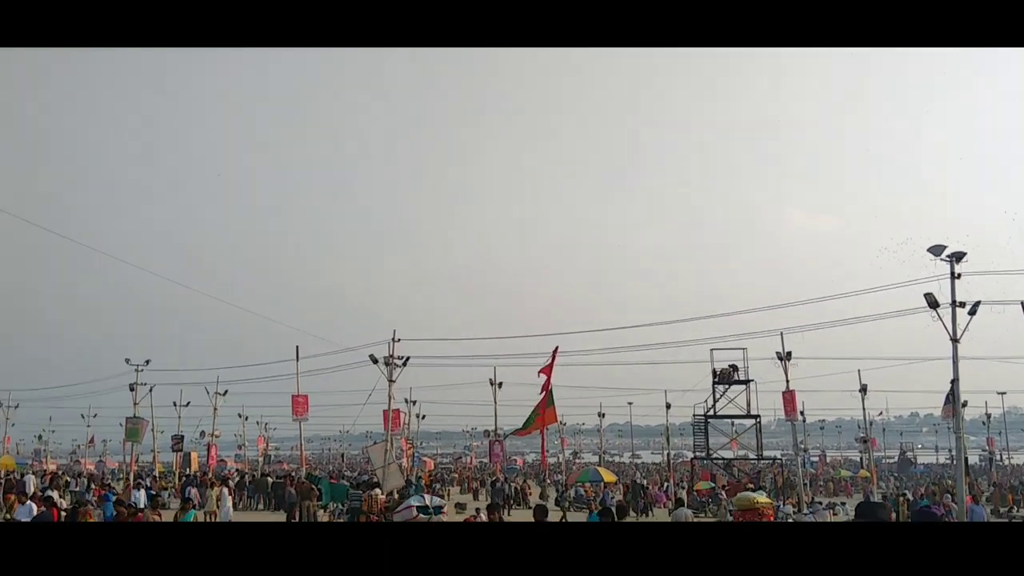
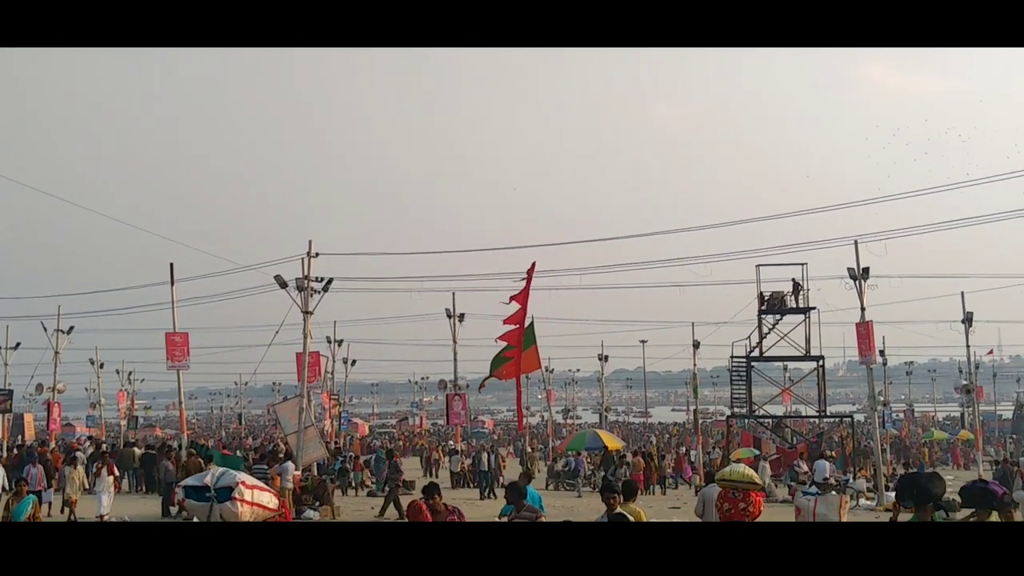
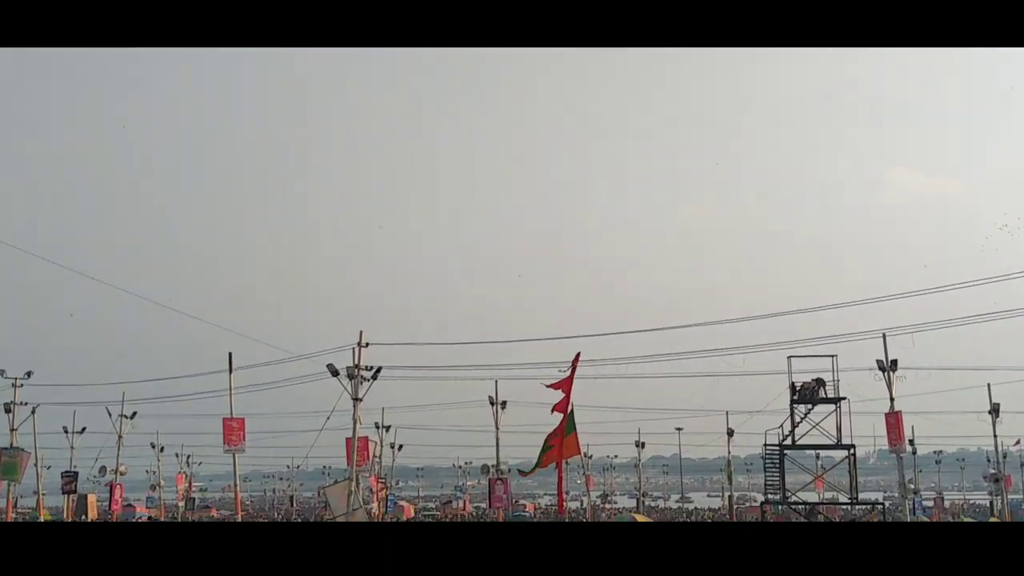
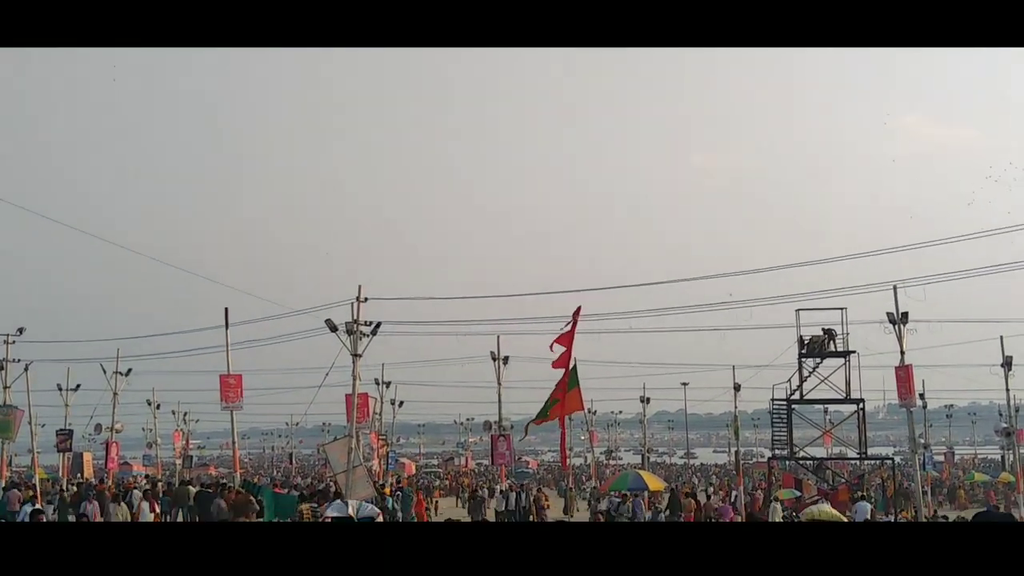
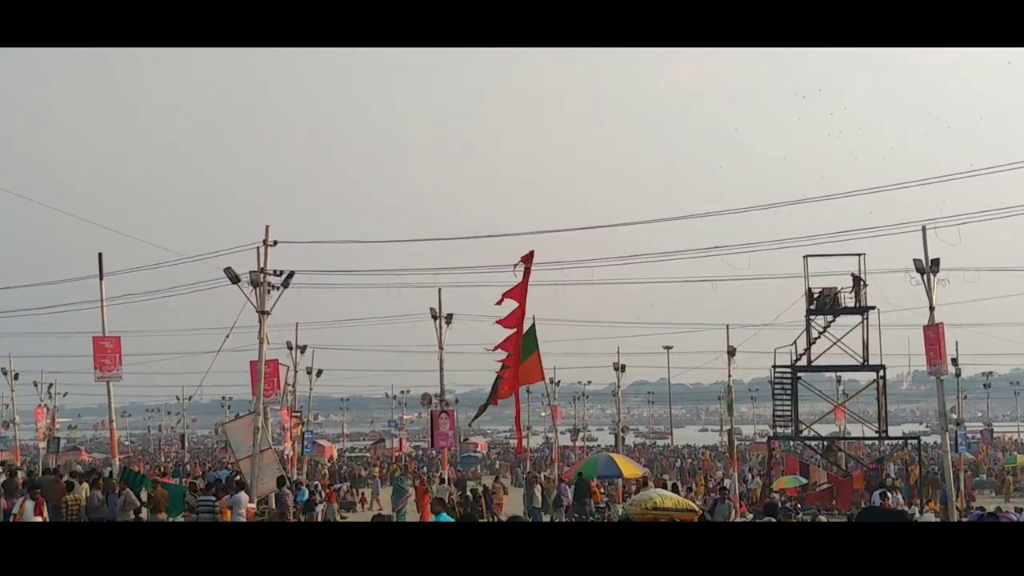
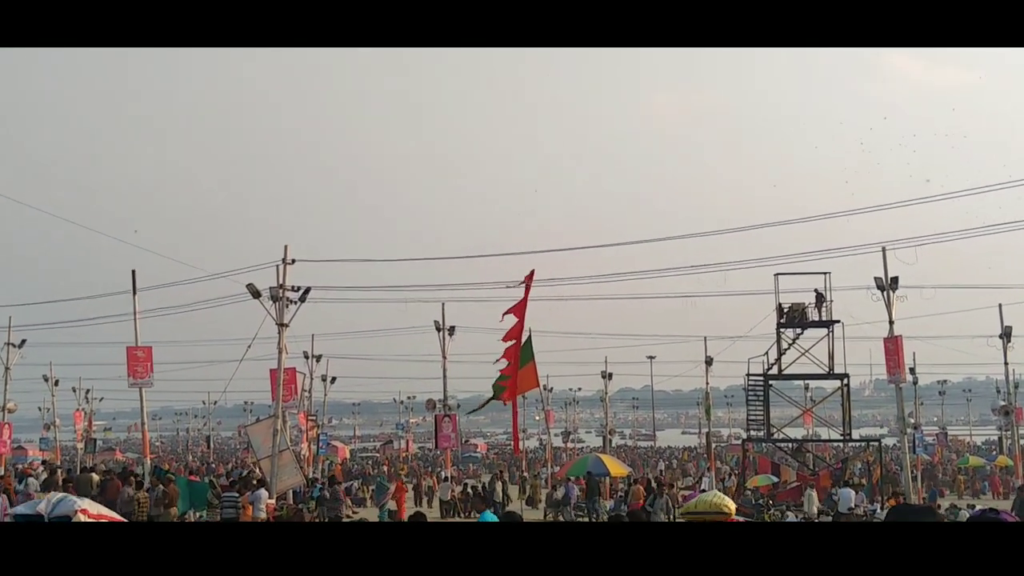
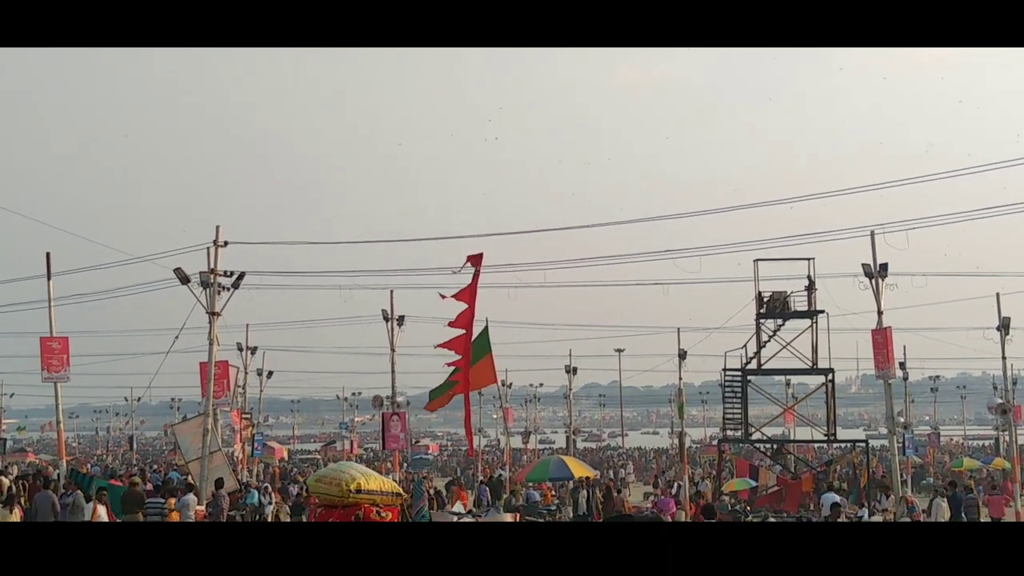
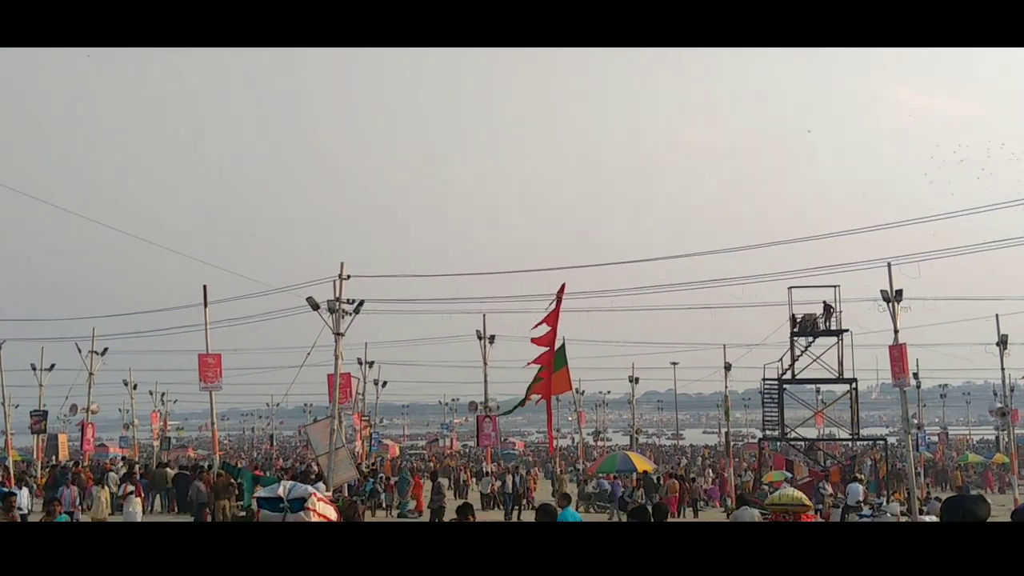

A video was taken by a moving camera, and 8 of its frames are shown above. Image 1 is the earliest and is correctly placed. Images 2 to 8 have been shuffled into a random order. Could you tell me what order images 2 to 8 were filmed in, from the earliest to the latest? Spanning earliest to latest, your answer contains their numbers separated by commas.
3, 4, 8, 2, 6, 5, 7
